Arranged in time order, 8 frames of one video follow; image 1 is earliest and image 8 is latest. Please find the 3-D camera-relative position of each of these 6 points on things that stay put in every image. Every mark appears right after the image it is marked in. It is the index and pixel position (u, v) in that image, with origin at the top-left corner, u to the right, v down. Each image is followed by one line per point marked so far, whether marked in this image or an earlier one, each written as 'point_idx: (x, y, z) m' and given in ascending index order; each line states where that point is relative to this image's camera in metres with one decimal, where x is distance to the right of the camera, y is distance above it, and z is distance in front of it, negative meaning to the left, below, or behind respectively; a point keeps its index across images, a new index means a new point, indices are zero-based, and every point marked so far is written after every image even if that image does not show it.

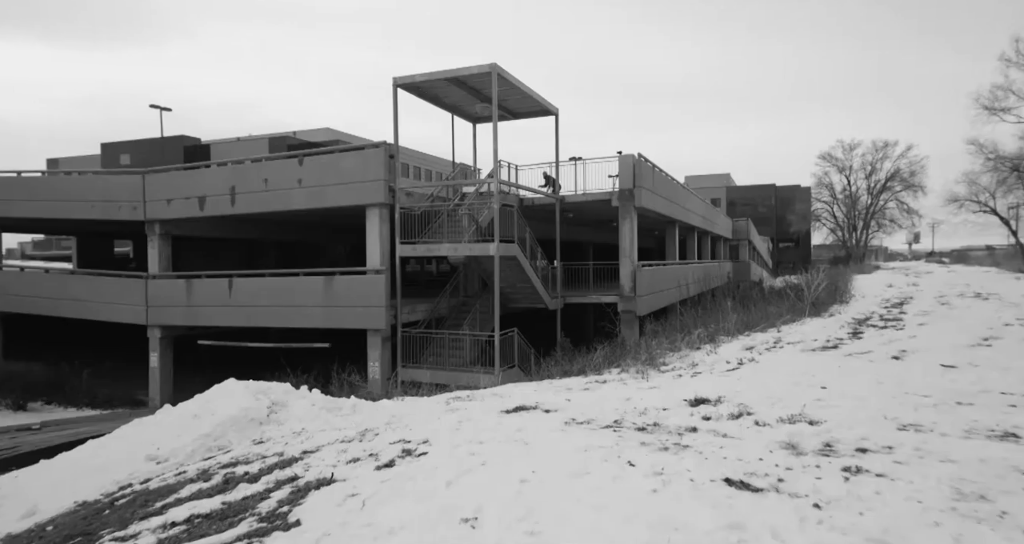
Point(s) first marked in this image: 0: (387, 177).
0: (-3.4, +2.3, +18.0) m
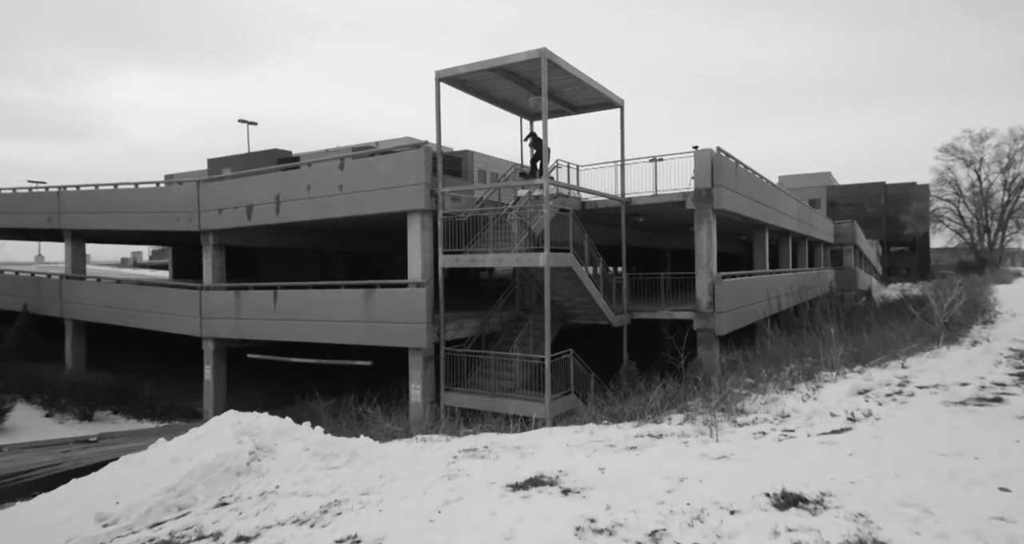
0: (-2.1, +2.0, +16.0) m
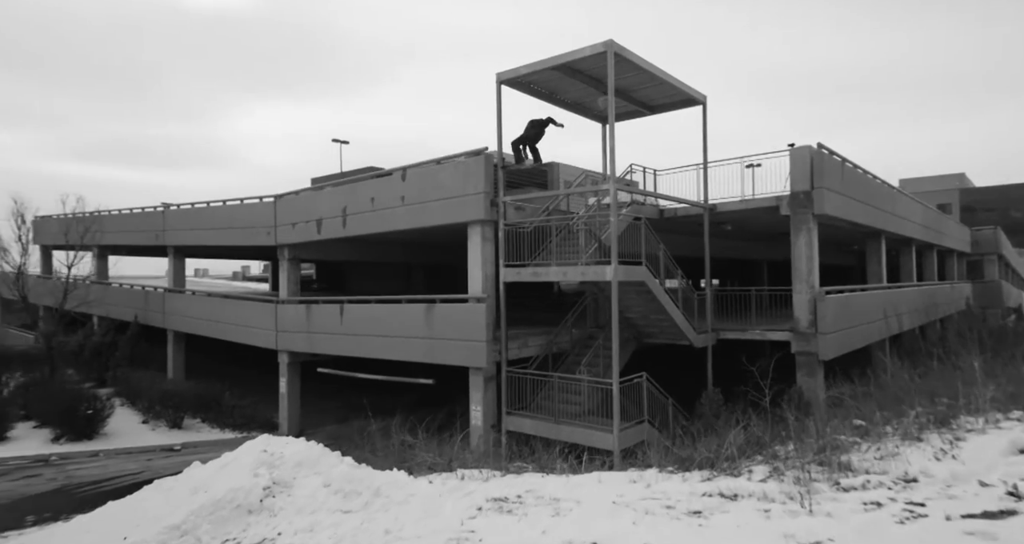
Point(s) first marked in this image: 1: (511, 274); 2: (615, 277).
0: (-0.6, +1.7, +14.8) m
1: (-0.1, -0.1, +14.4) m
2: (+1.8, -0.1, +12.4) m
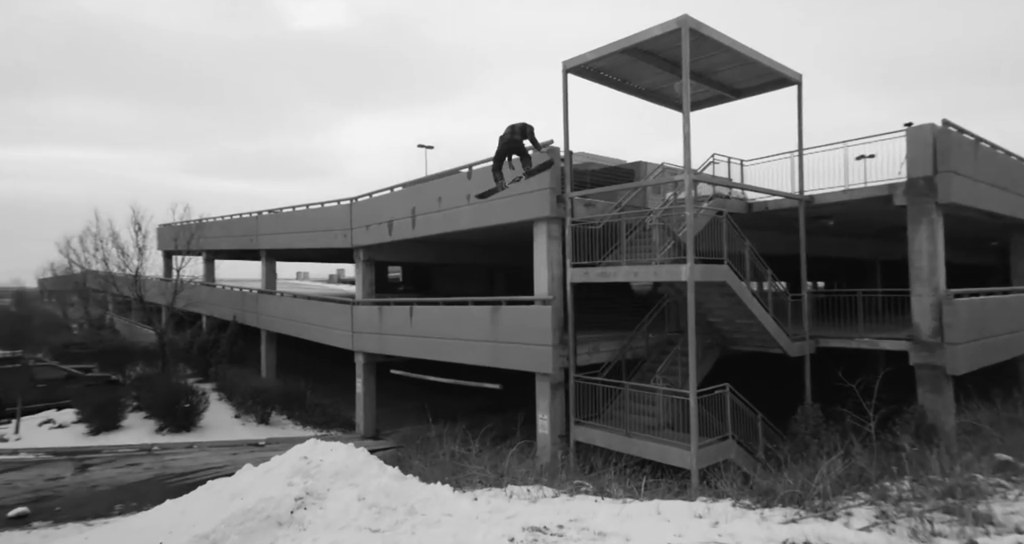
0: (+0.8, +1.8, +13.8) m
1: (+1.3, 0.0, +13.3) m
2: (+2.9, -0.1, +11.1) m
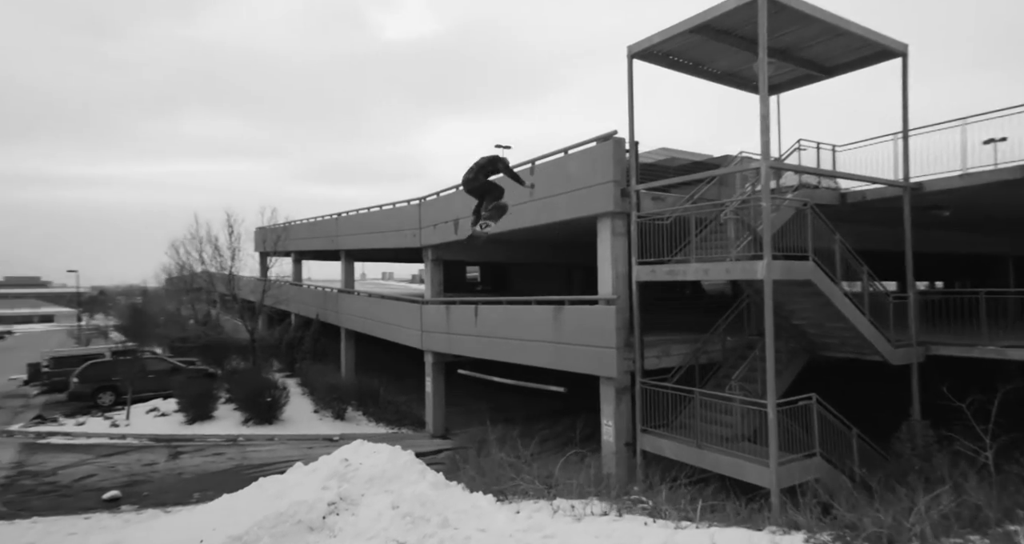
0: (+2.0, +1.8, +13.0) m
1: (+2.4, 0.0, +12.4) m
2: (+3.8, 0.0, +10.0) m
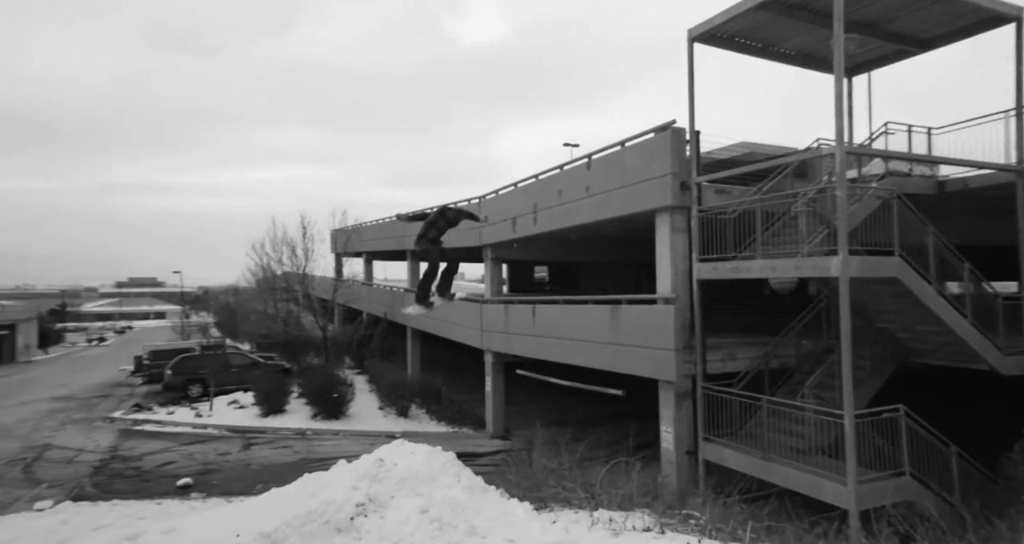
0: (+3.0, +1.8, +12.2) m
1: (+3.3, 0.0, +11.6) m
2: (+4.4, 0.0, +9.1) m
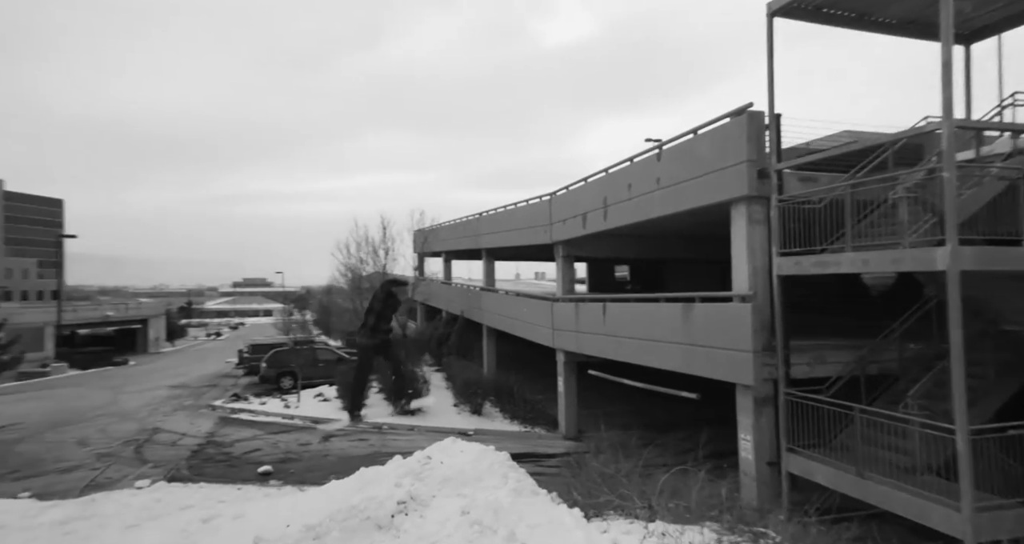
0: (+4.2, +1.9, +11.3) m
1: (+4.3, +0.1, +10.7) m
2: (+5.1, +0.1, +8.0) m
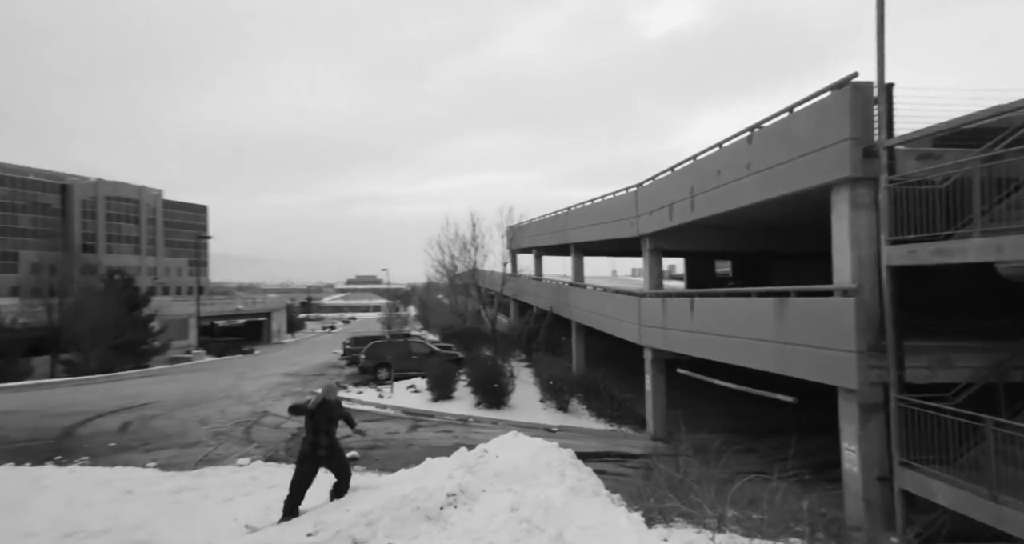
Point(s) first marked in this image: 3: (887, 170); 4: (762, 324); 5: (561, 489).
0: (+5.4, +2.1, +10.1) m
1: (+5.4, +0.3, +9.4) m
2: (+5.8, +0.2, +6.7) m
3: (+5.5, +1.5, +9.9) m
4: (+4.6, -0.9, +12.4) m
5: (+0.5, -1.9, +6.1) m
